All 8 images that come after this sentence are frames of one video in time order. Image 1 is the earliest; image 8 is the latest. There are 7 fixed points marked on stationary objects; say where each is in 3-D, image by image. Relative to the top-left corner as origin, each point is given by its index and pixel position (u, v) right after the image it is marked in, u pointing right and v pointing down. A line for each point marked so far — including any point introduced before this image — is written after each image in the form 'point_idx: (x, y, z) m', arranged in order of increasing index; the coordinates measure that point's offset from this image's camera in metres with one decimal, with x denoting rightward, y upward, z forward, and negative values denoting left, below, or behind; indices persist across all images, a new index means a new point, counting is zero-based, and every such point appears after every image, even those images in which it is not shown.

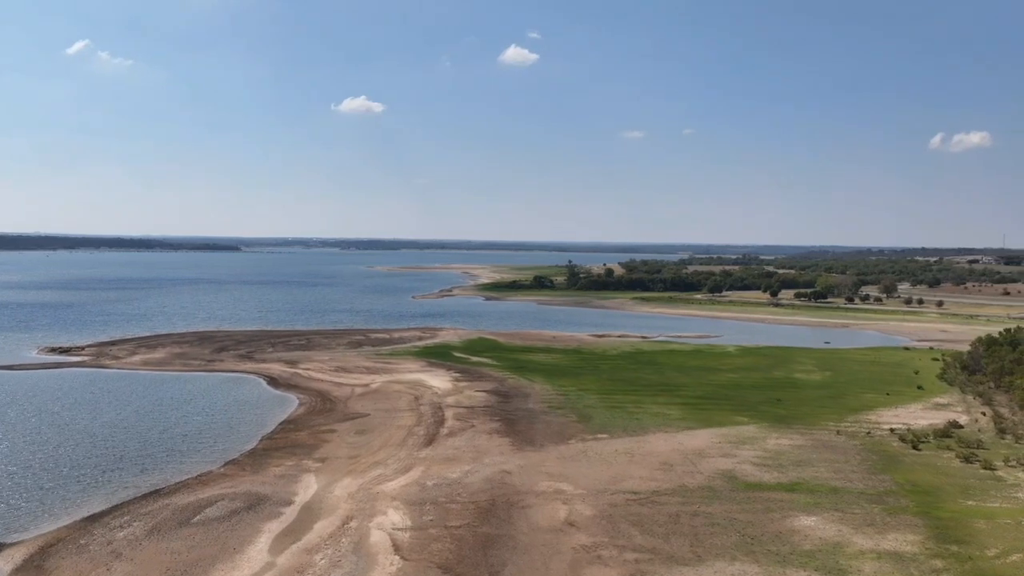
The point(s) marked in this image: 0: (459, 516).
0: (-1.2, -5.4, +17.2) m
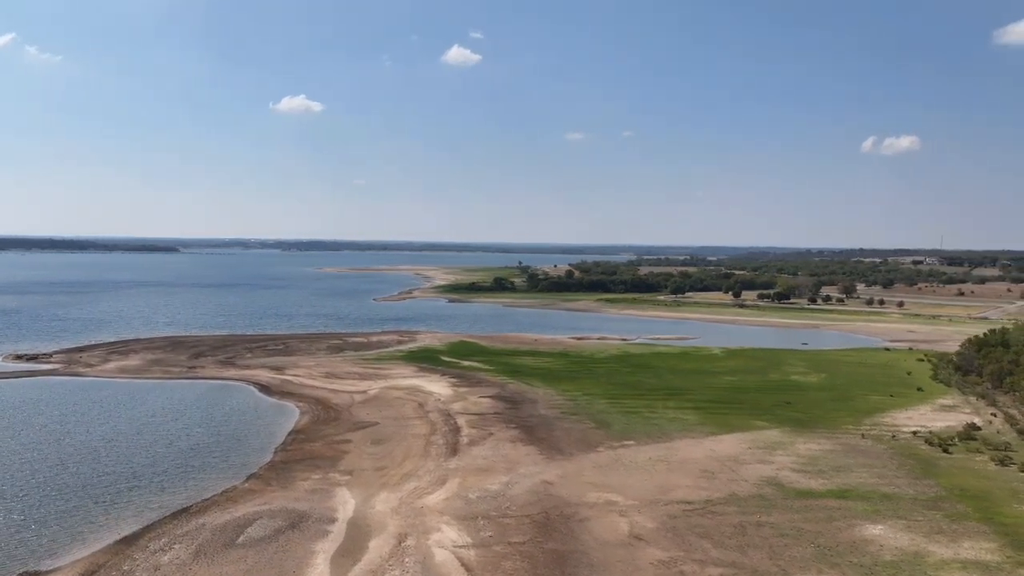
0: (+0.2, -5.6, +16.5) m
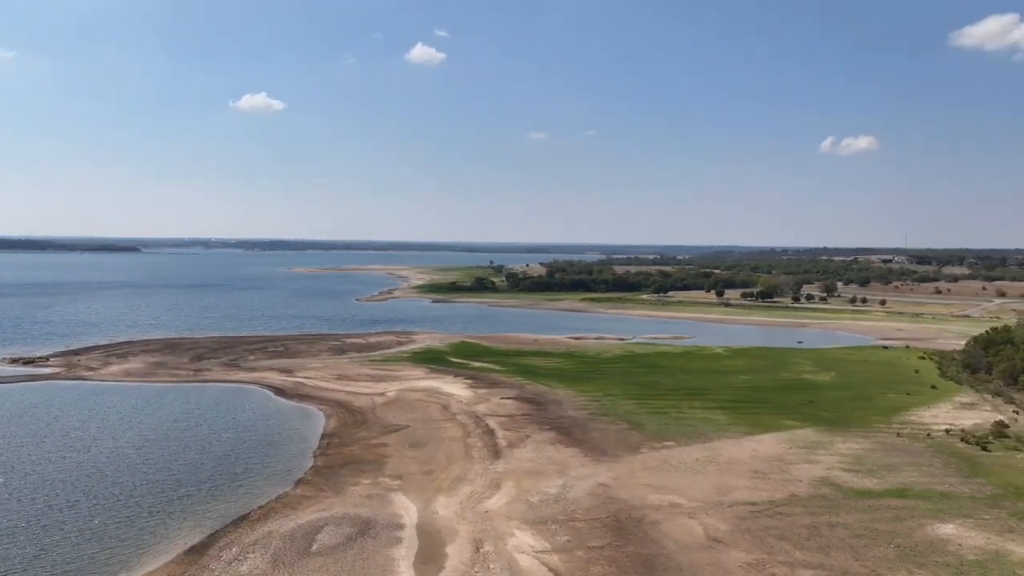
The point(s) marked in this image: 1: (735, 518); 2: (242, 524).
0: (+1.9, -5.6, +16.4) m
1: (+5.4, -5.6, +17.4) m
2: (-6.5, -5.7, +17.4) m
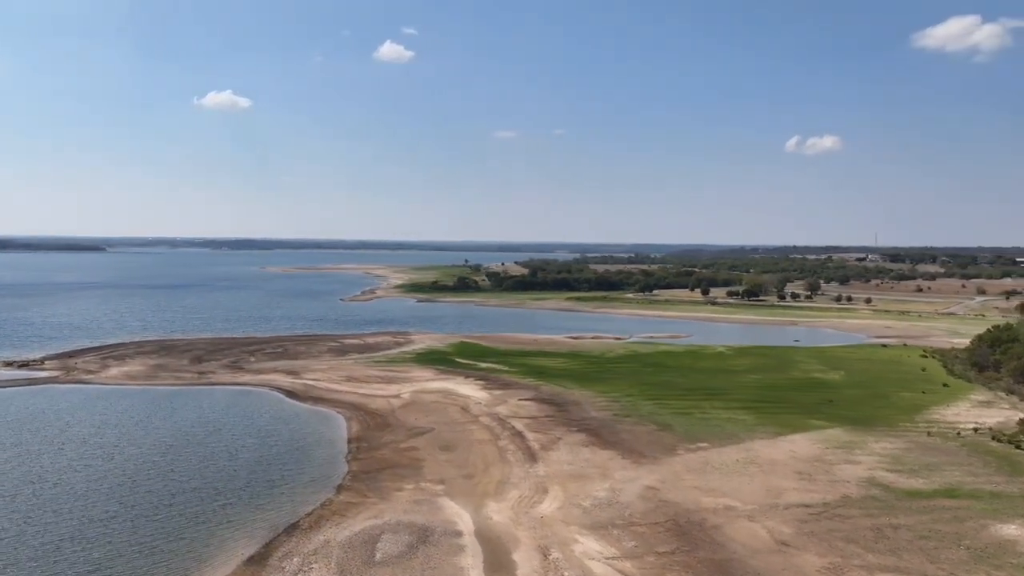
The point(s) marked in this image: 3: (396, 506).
0: (+3.3, -5.7, +16.2) m
1: (+6.9, -5.6, +17.2) m
2: (-5.1, -5.8, +17.0) m
3: (-3.0, -5.7, +18.9) m
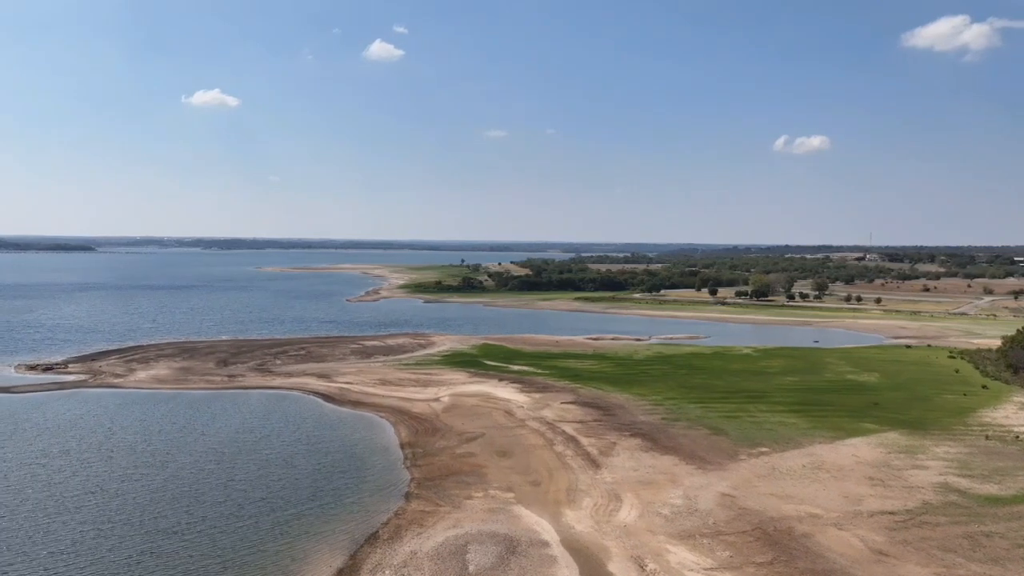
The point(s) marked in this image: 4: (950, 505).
0: (+5.4, -5.8, +16.0) m
1: (+8.9, -5.7, +17.0) m
2: (-3.1, -5.9, +16.7) m
3: (-1.0, -5.9, +18.7) m
4: (+11.4, -5.7, +18.7) m
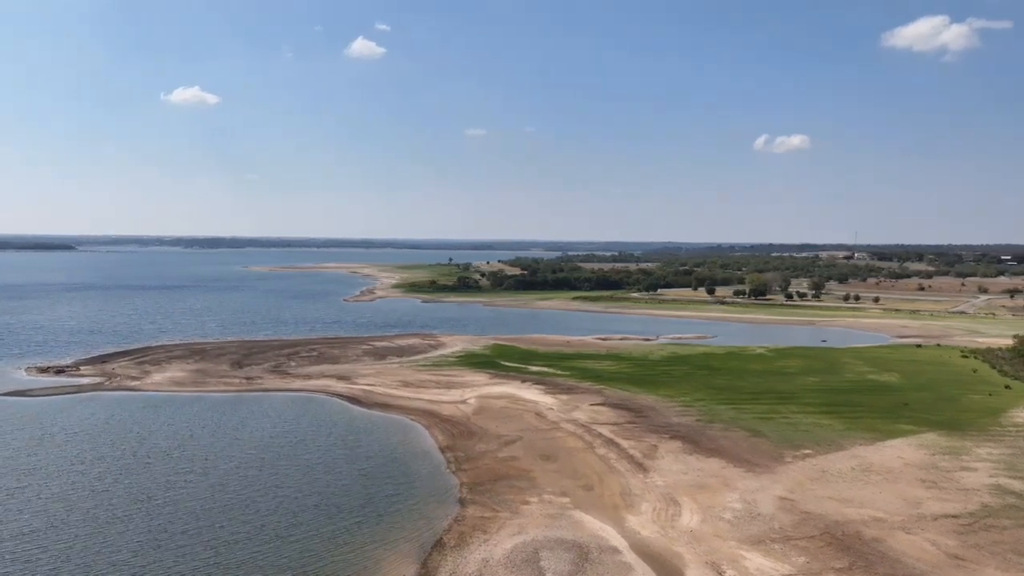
0: (+7.0, -5.9, +15.9) m
1: (+10.5, -5.8, +17.0) m
2: (-1.5, -6.0, +16.6) m
3: (+0.6, -6.0, +18.6) m
4: (+13.0, -5.7, +18.7) m
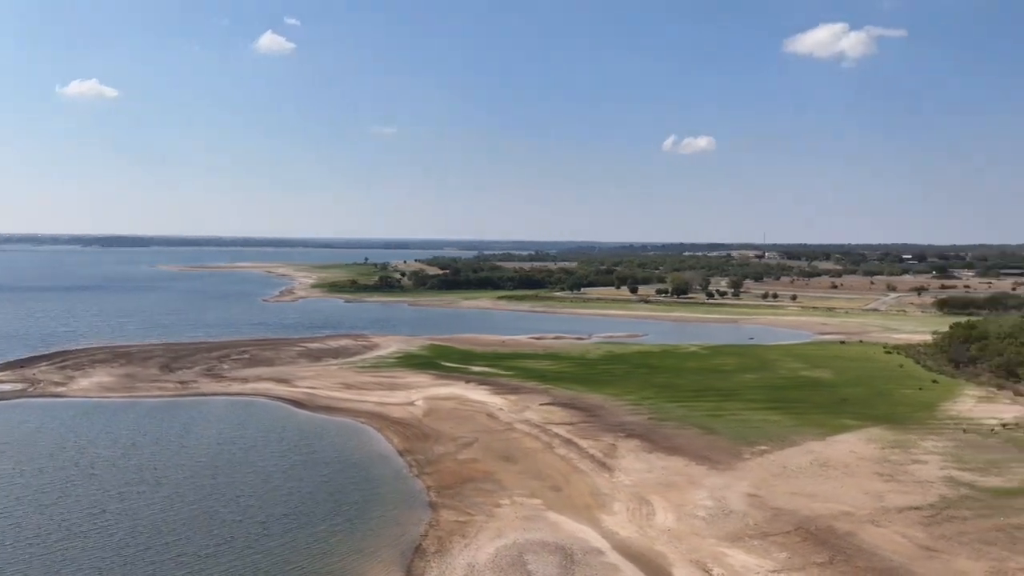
0: (+6.6, -5.8, +16.1) m
1: (+10.0, -5.7, +17.5) m
2: (-1.9, -6.0, +15.9) m
3: (-0.1, -5.9, +18.0) m
4: (+12.3, -5.7, +19.5) m
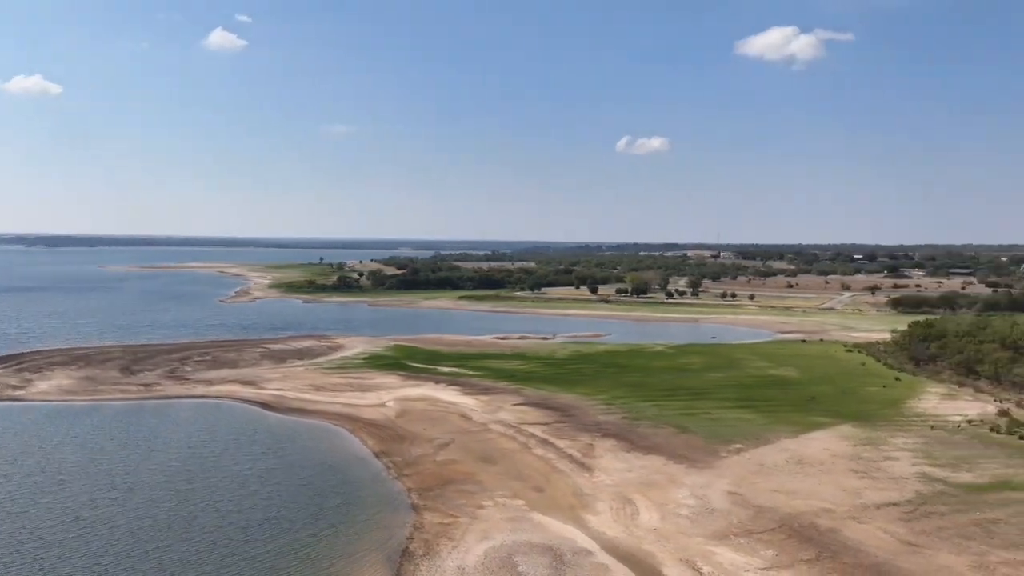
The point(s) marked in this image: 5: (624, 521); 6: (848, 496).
0: (+6.3, -5.8, +16.2) m
1: (+9.6, -5.7, +17.9) m
2: (-2.1, -6.0, +15.6) m
3: (-0.4, -5.9, +17.9) m
4: (+11.8, -5.7, +19.9) m
5: (+2.8, -5.9, +18.2) m
6: (+9.1, -5.7, +19.7) m
